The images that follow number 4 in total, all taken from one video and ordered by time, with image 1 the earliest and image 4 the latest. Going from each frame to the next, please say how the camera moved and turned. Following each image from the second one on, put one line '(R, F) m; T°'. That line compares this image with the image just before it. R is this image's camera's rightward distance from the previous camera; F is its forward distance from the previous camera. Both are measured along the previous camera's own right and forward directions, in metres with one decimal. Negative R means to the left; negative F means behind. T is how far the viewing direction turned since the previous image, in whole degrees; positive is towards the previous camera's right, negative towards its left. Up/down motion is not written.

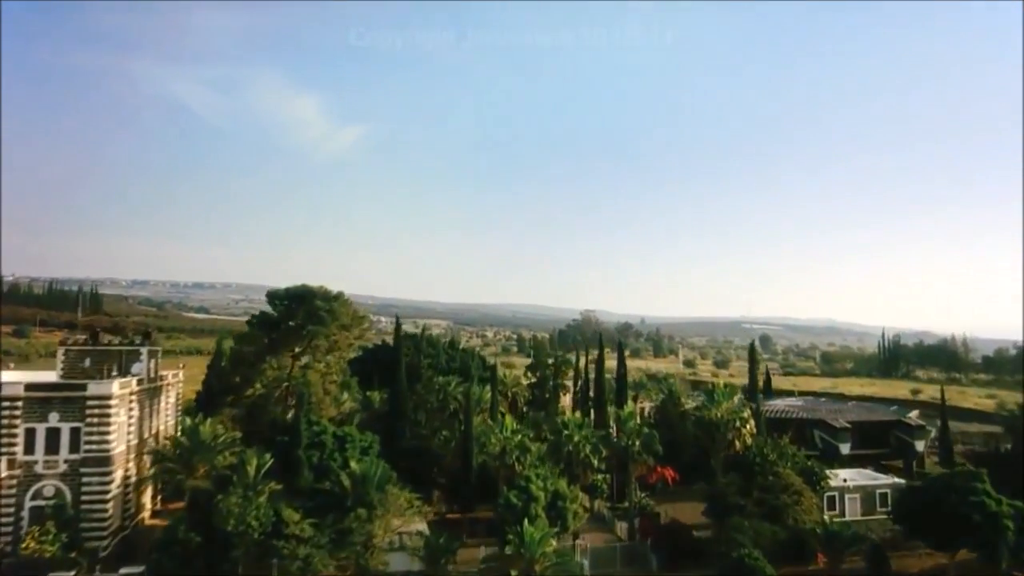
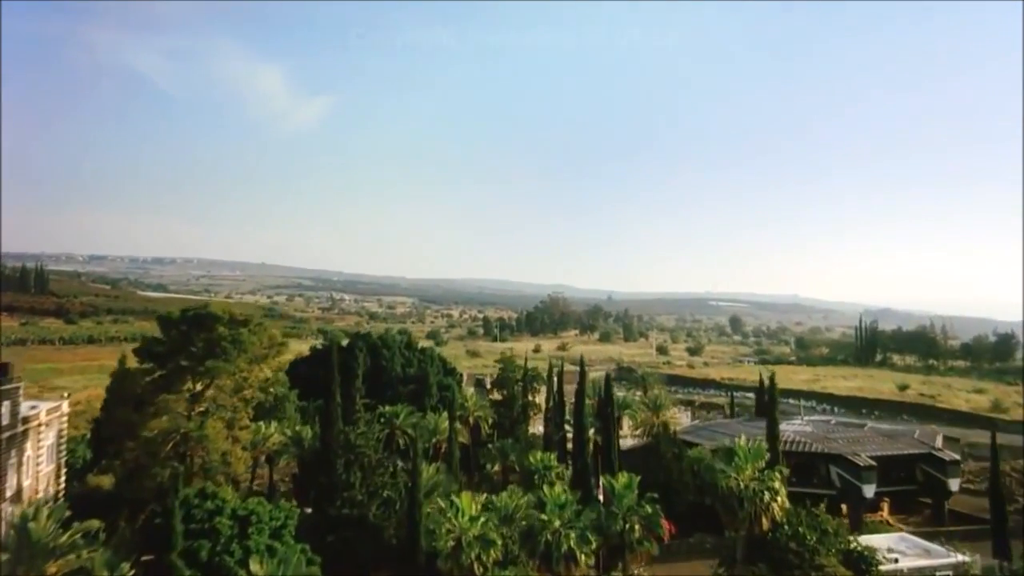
(+0.1, +4.6) m; +2°
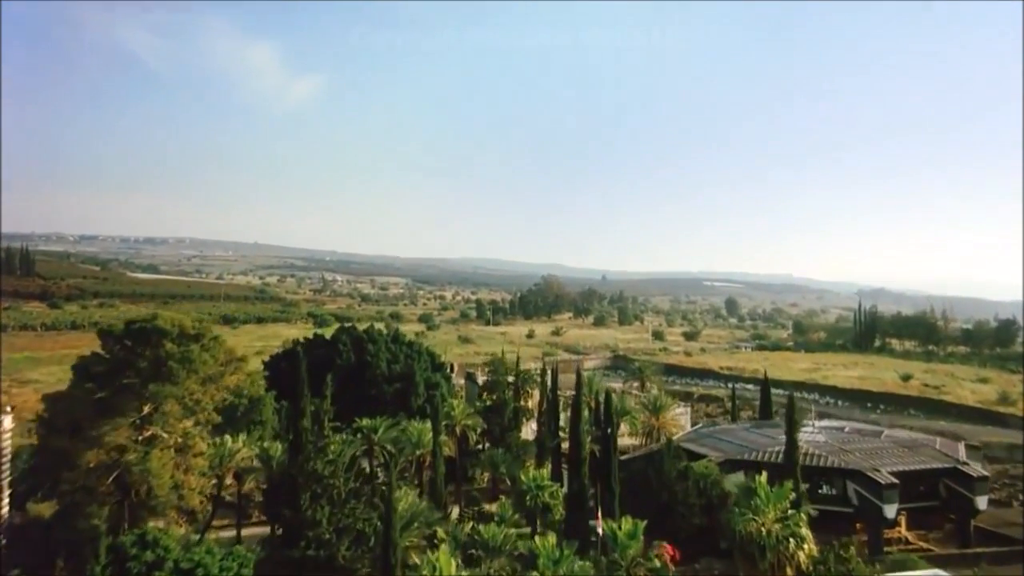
(+0.1, +2.0) m; 0°
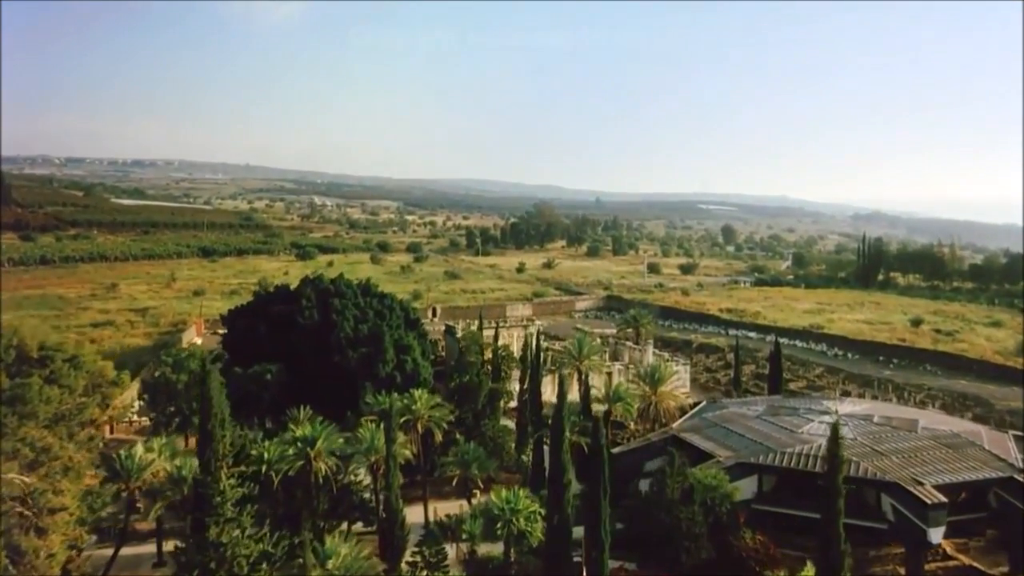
(+0.6, +4.0) m; 0°
